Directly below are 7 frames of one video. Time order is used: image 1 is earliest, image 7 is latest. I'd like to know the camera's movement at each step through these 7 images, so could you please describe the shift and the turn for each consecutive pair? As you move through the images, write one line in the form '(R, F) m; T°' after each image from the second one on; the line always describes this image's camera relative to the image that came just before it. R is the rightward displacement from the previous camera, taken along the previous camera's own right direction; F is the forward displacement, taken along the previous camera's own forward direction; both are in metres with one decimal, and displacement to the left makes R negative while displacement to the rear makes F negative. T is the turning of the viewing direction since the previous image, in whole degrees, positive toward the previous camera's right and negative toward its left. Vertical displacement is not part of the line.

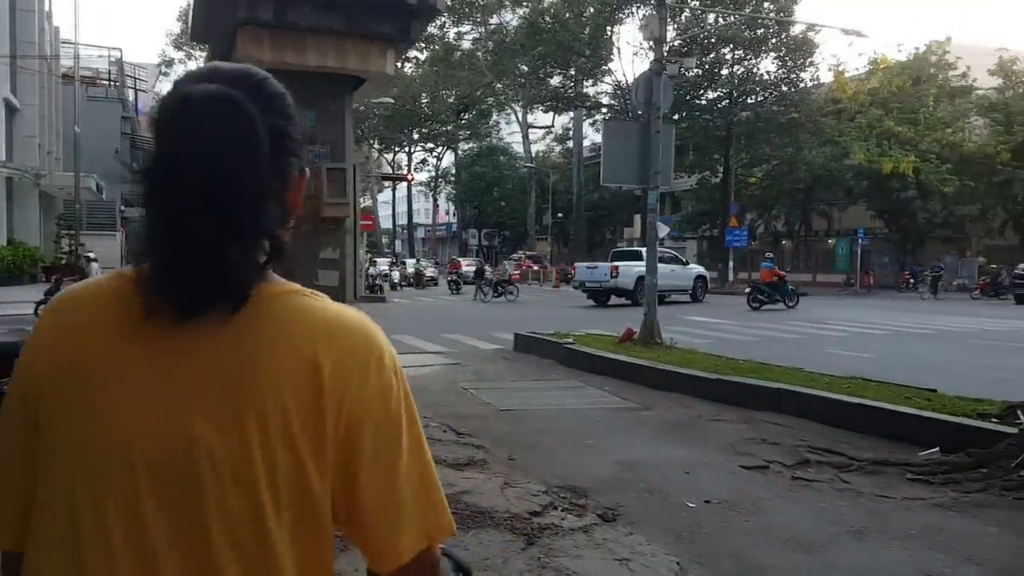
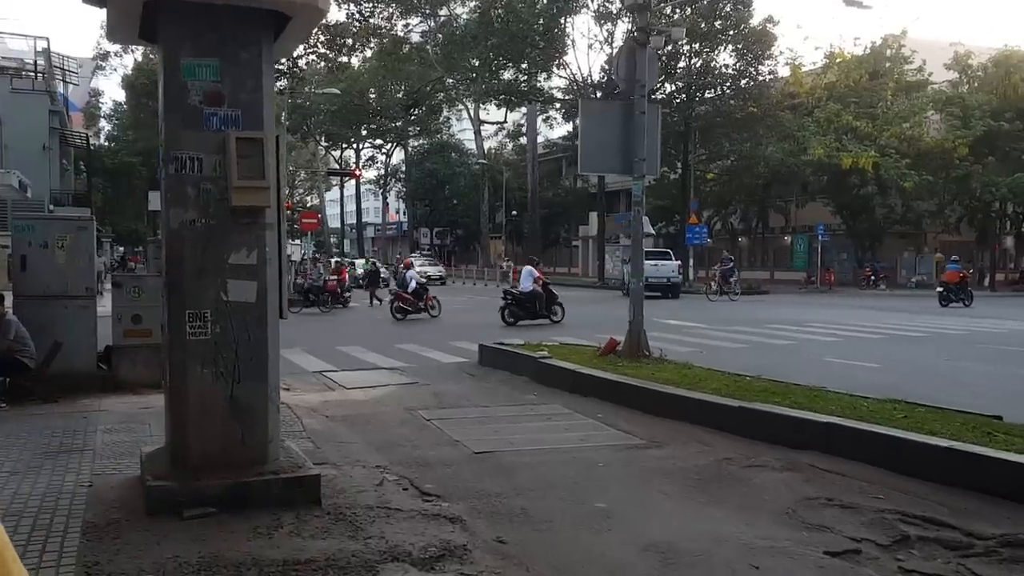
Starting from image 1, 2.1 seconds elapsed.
(-0.2, +1.9) m; +3°
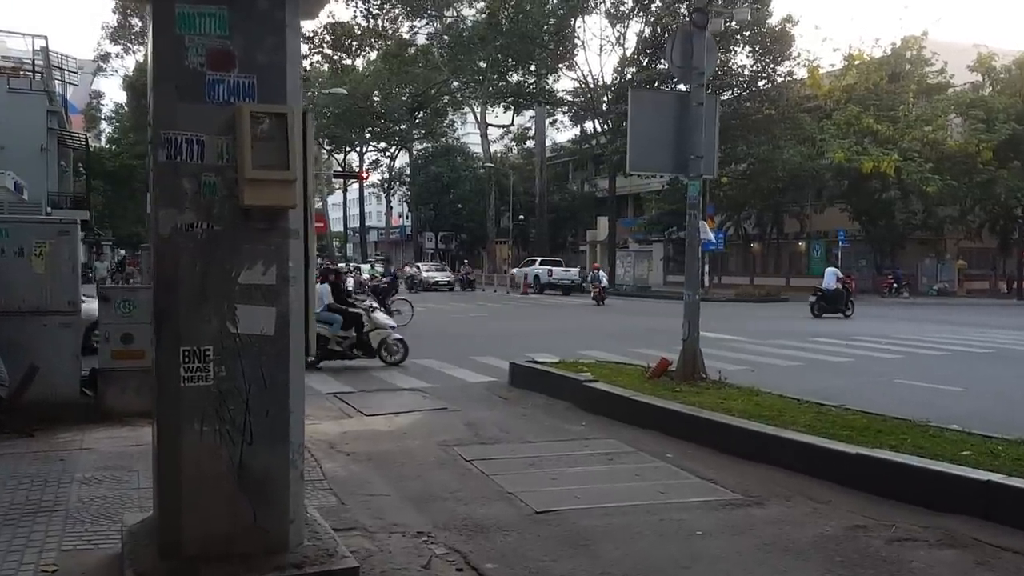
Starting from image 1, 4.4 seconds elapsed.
(-0.5, +1.4) m; 0°
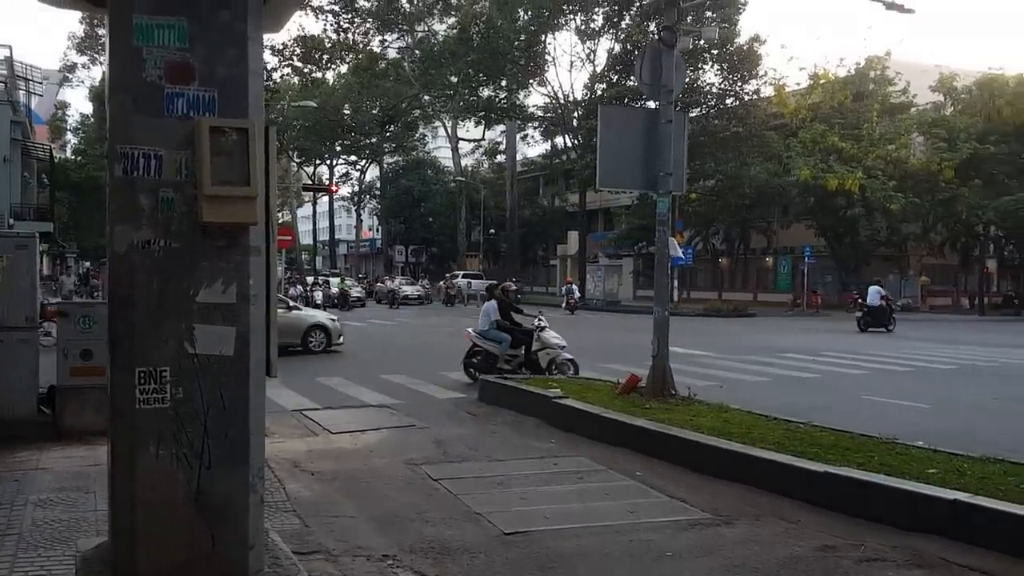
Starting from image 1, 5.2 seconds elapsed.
(0.0, +0.1) m; +2°
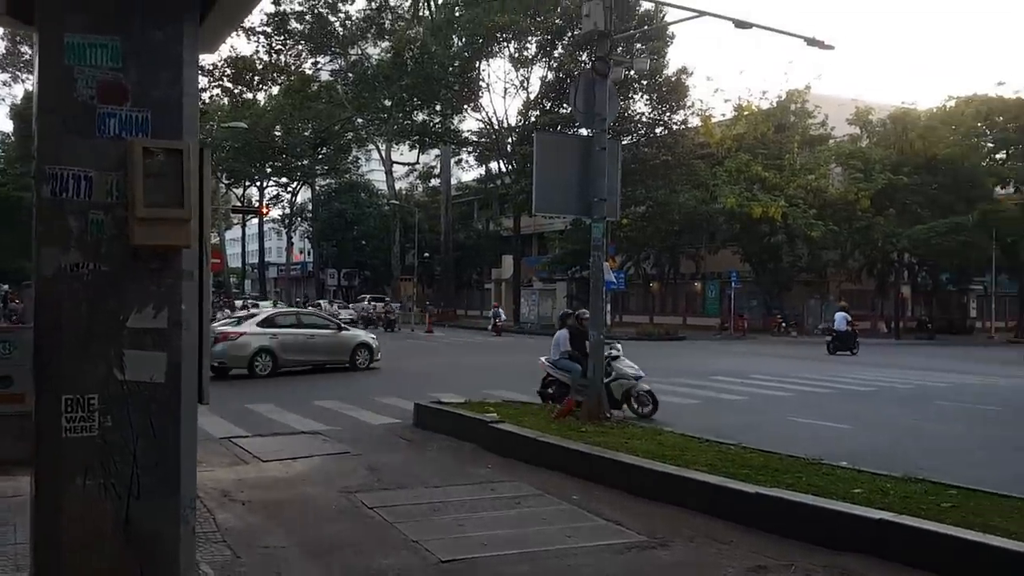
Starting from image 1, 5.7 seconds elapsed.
(0.0, 0.0) m; +5°
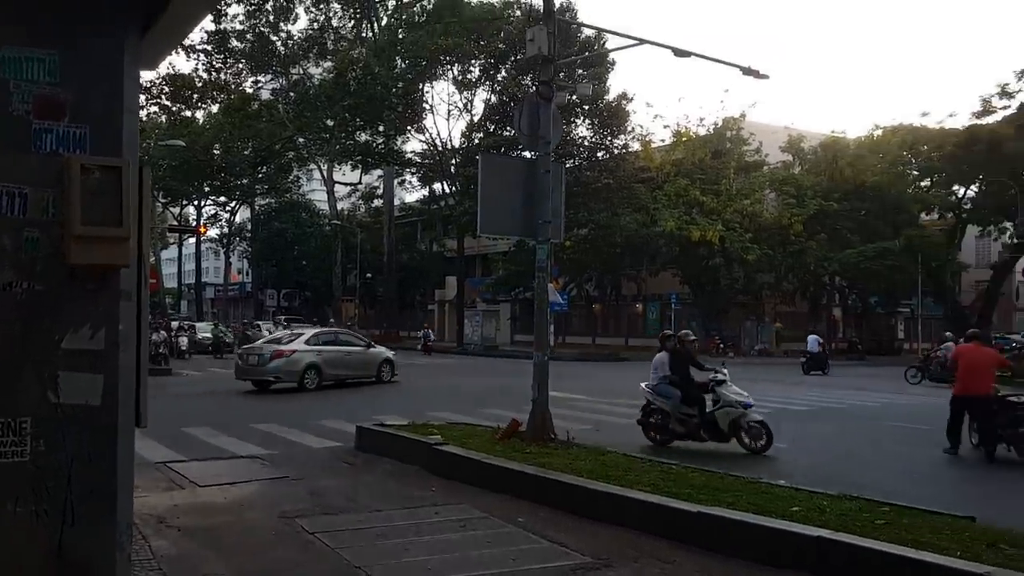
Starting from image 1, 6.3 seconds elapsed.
(0.0, 0.0) m; +4°
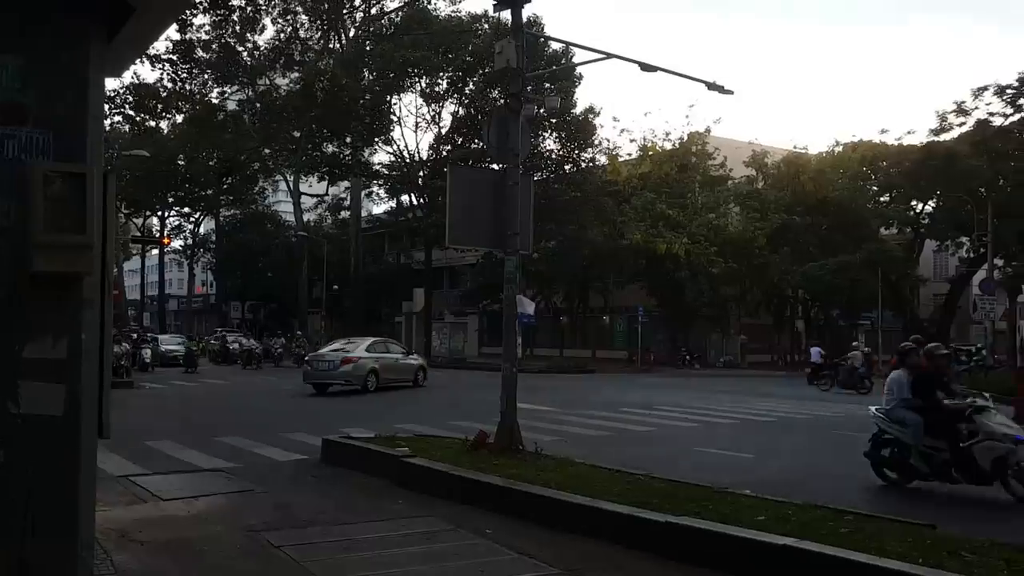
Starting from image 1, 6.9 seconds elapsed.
(0.0, 0.0) m; +2°
